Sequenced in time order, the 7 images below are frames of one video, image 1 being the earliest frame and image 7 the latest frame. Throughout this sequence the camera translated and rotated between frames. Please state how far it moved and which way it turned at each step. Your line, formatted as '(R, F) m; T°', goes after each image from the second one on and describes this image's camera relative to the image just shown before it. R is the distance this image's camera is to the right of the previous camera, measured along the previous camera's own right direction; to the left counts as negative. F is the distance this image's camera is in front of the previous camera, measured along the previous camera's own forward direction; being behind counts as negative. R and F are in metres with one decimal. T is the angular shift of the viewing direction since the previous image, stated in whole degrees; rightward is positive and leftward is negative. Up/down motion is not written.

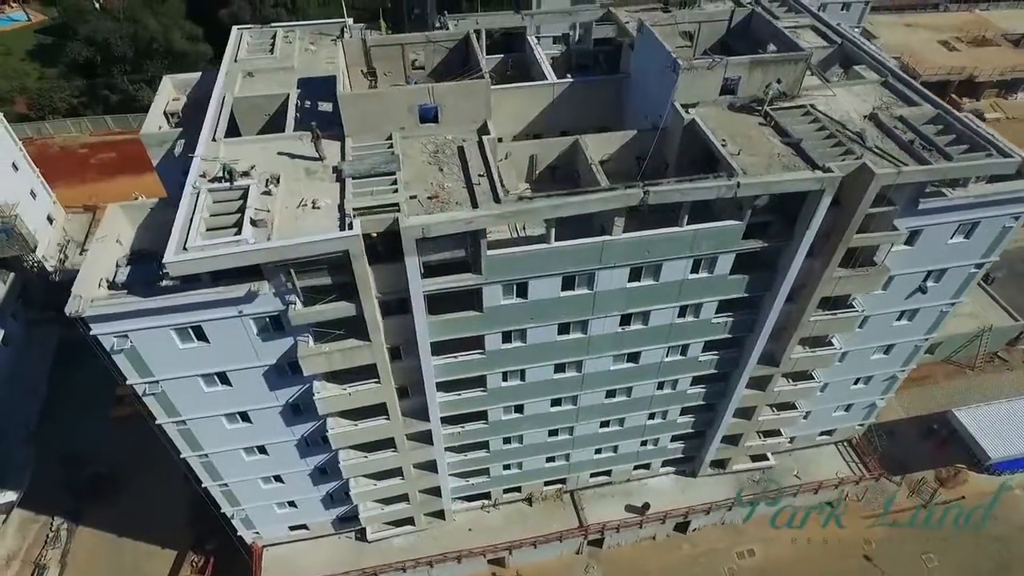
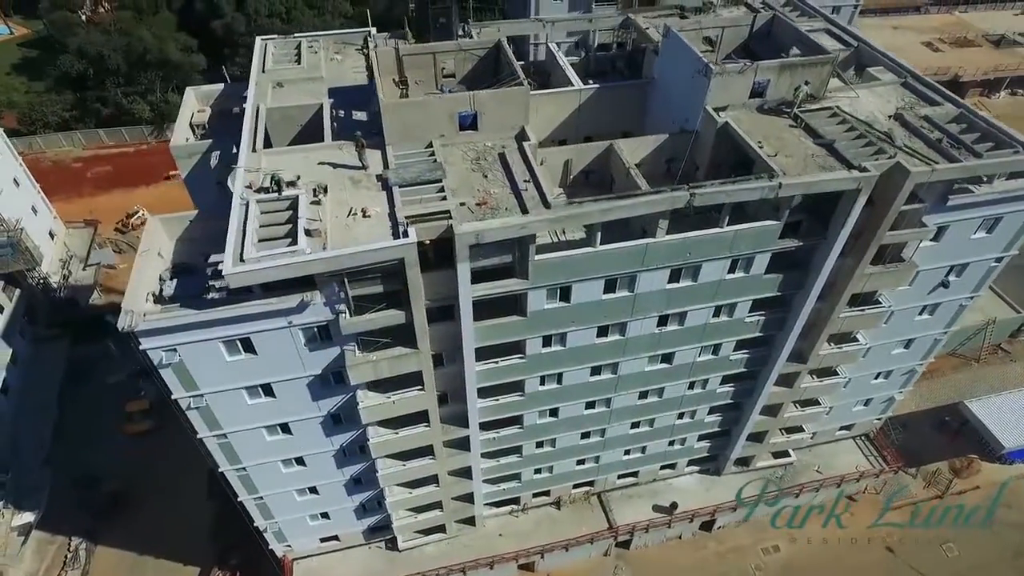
(-2.2, -0.1) m; +2°
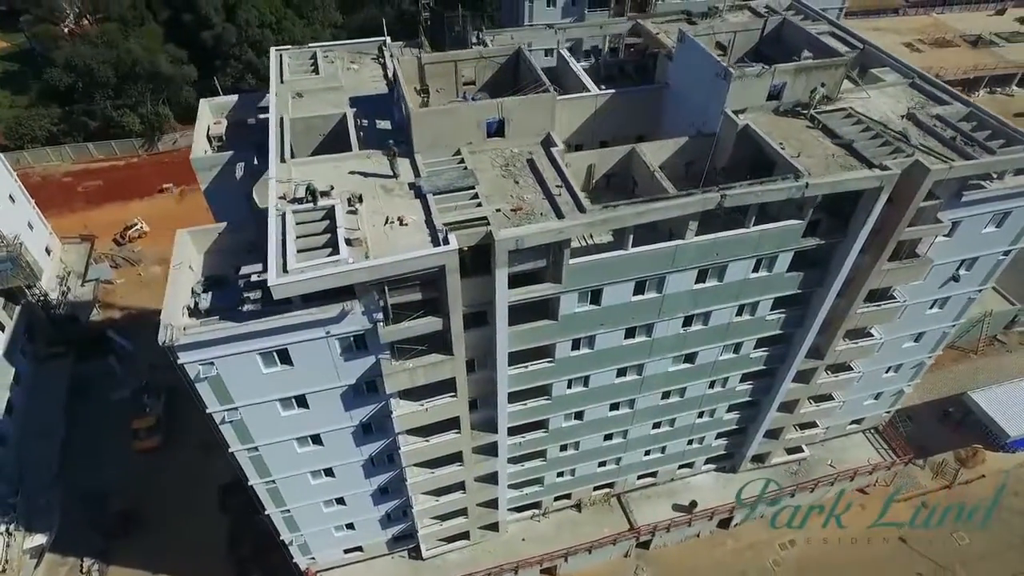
(-1.8, -0.1) m; +2°
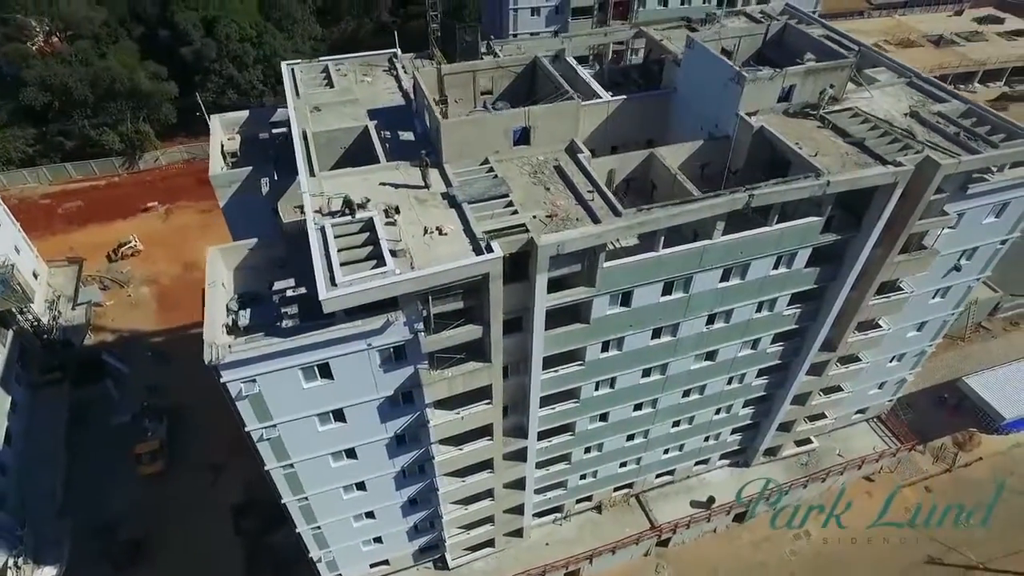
(-2.2, -0.2) m; +3°
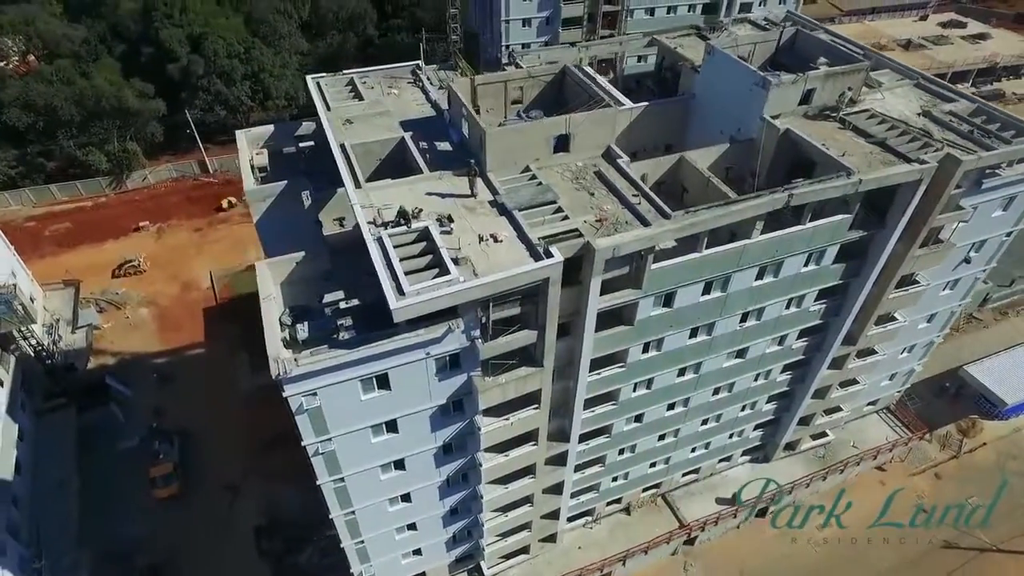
(-2.7, -0.2) m; +2°
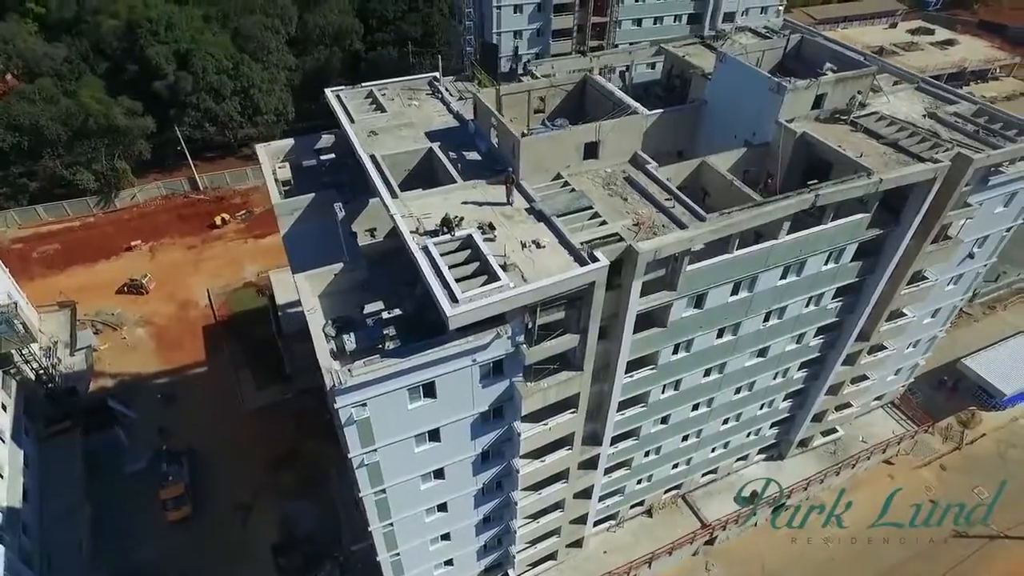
(-2.2, -0.2) m; +2°
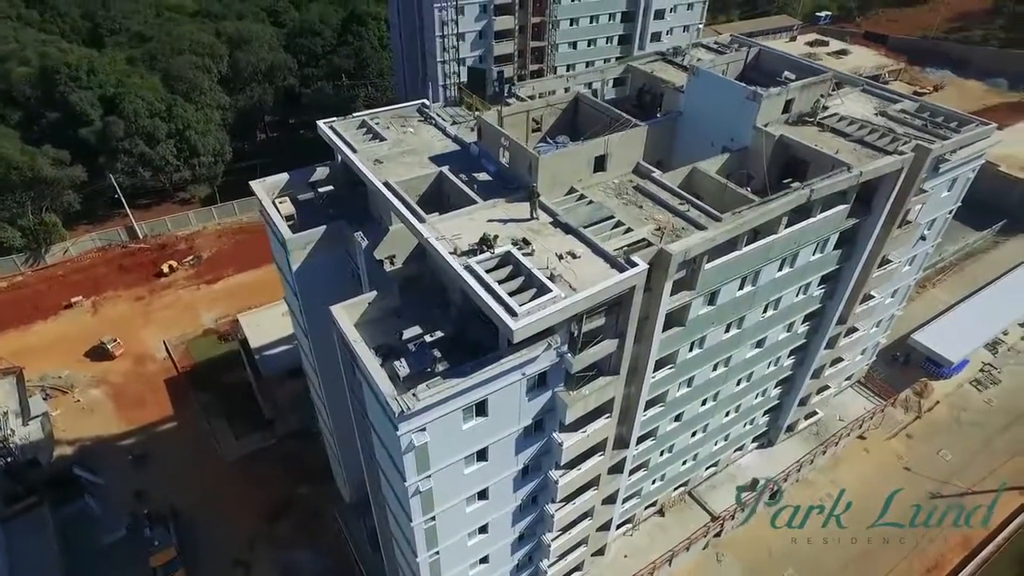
(-3.8, -0.2) m; +7°
